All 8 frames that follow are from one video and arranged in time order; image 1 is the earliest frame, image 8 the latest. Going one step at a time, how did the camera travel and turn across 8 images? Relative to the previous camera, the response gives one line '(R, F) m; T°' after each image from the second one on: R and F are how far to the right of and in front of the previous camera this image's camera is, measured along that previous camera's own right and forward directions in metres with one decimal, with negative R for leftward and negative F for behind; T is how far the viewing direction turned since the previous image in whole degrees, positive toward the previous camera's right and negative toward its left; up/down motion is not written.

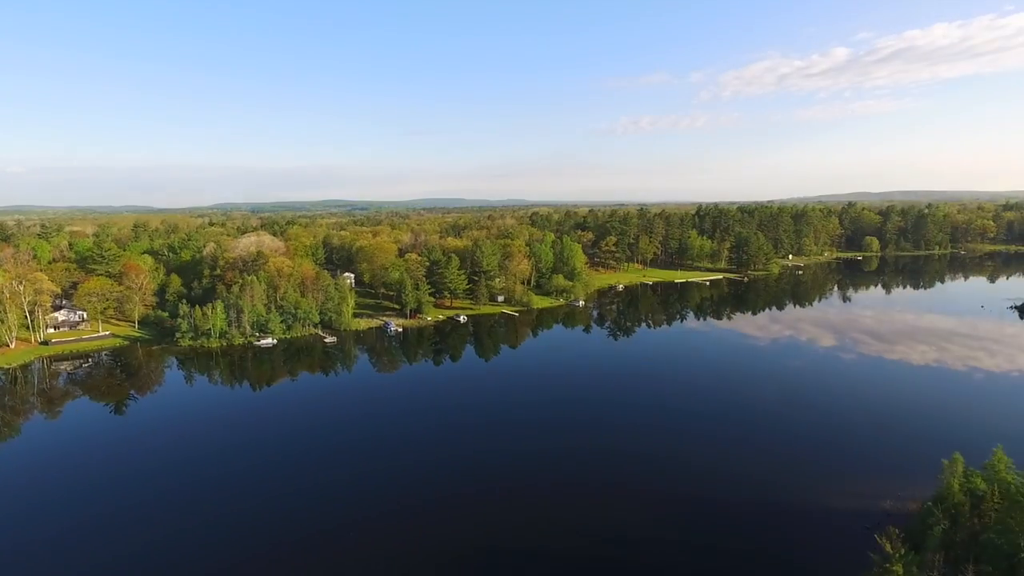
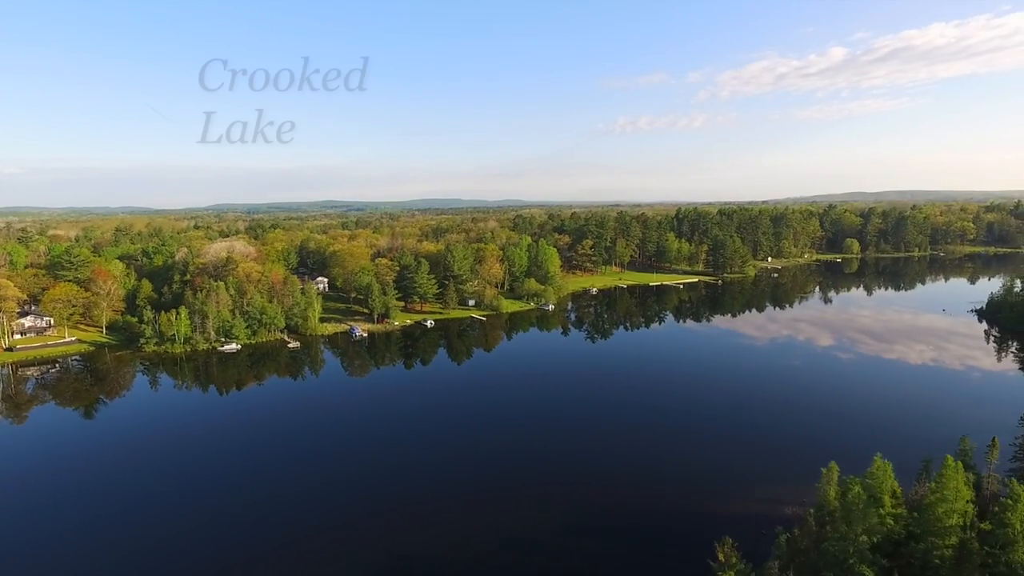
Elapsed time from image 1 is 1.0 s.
(+3.5, -0.7) m; 0°
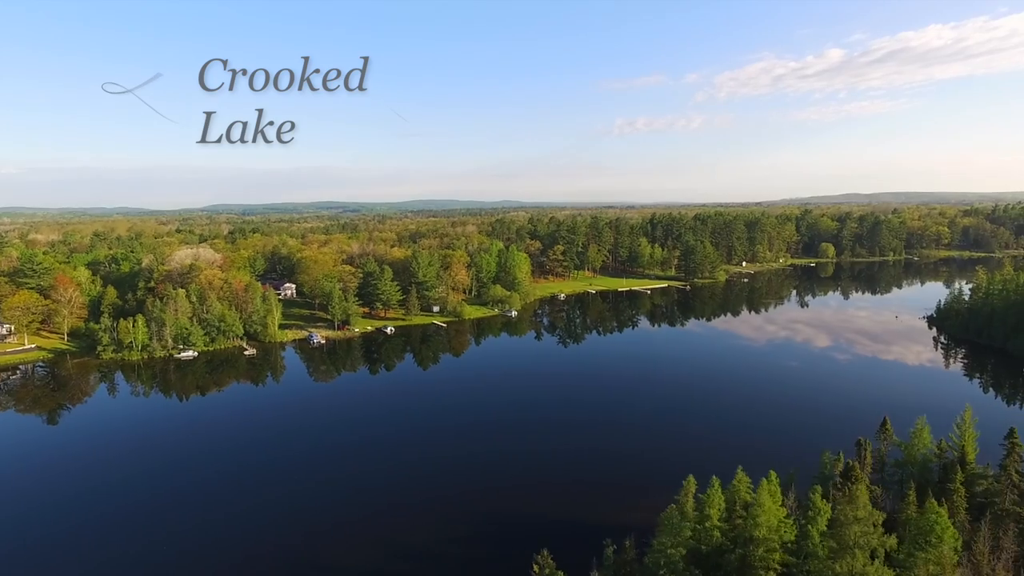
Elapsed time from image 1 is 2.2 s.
(+4.4, -1.0) m; 0°
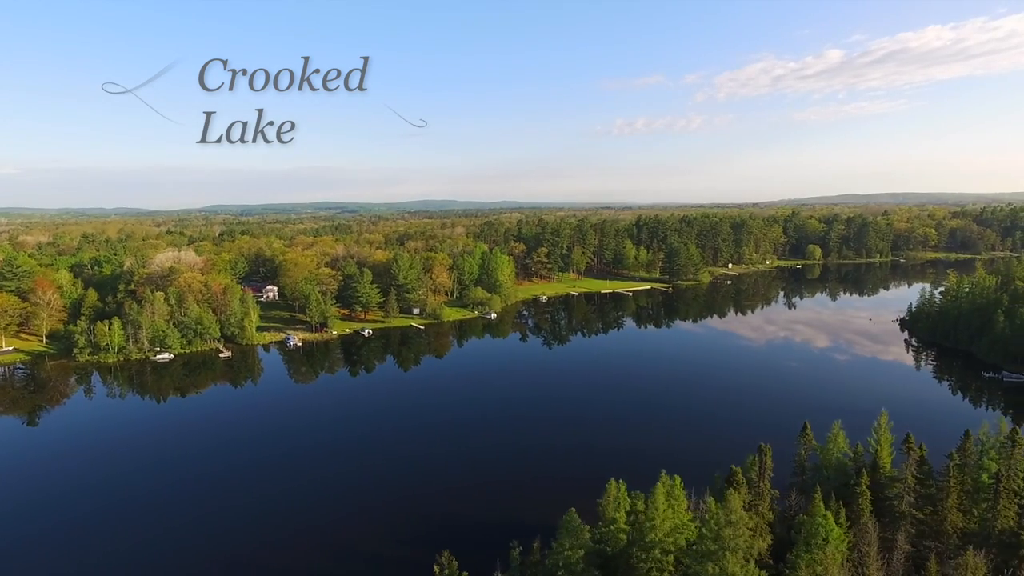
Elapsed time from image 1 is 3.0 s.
(+2.6, -0.6) m; 0°
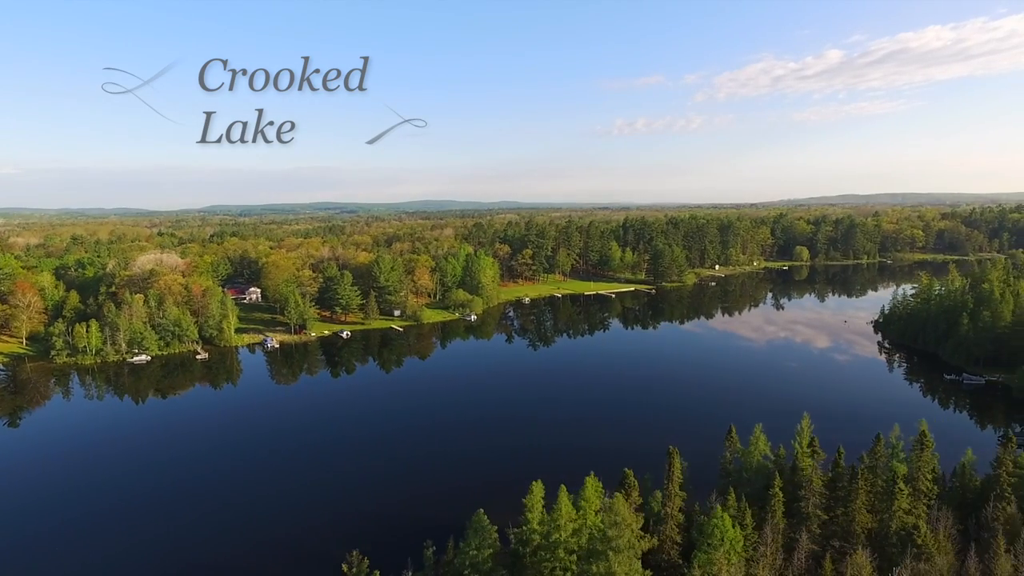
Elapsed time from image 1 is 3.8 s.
(+2.6, -0.6) m; 0°
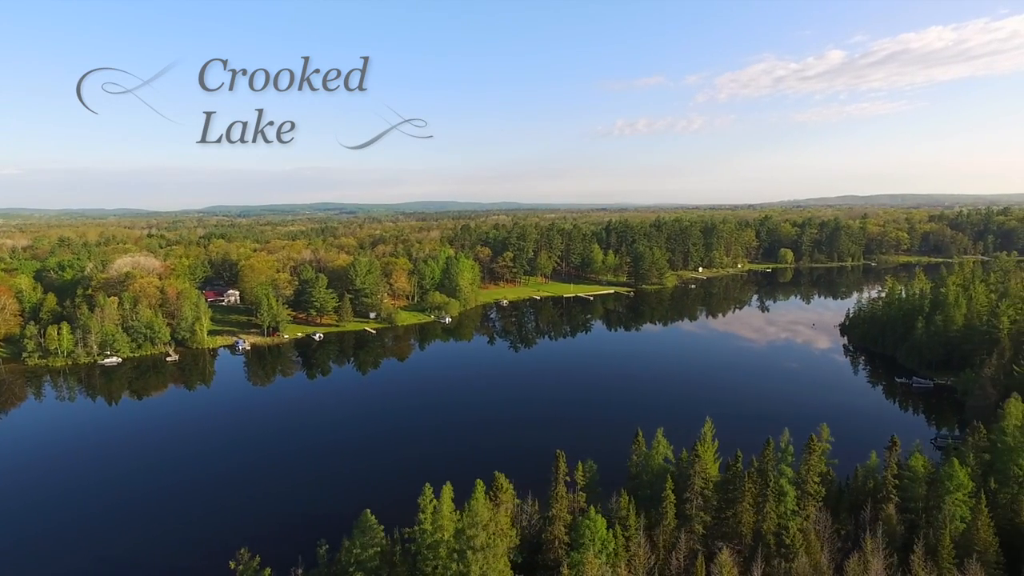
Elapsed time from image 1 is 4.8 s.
(+3.5, -0.8) m; 0°
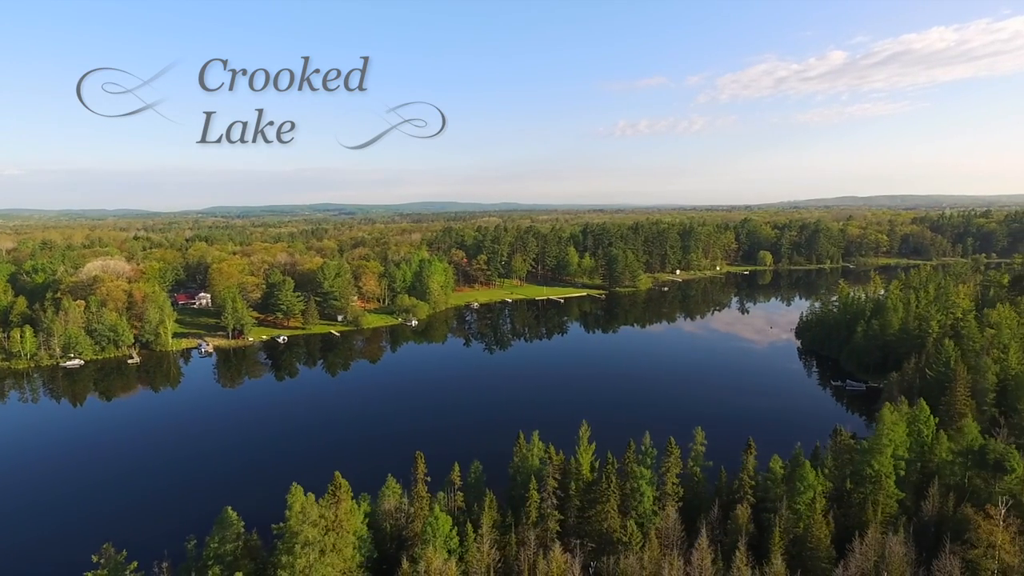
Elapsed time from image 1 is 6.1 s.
(+4.8, -1.1) m; 0°
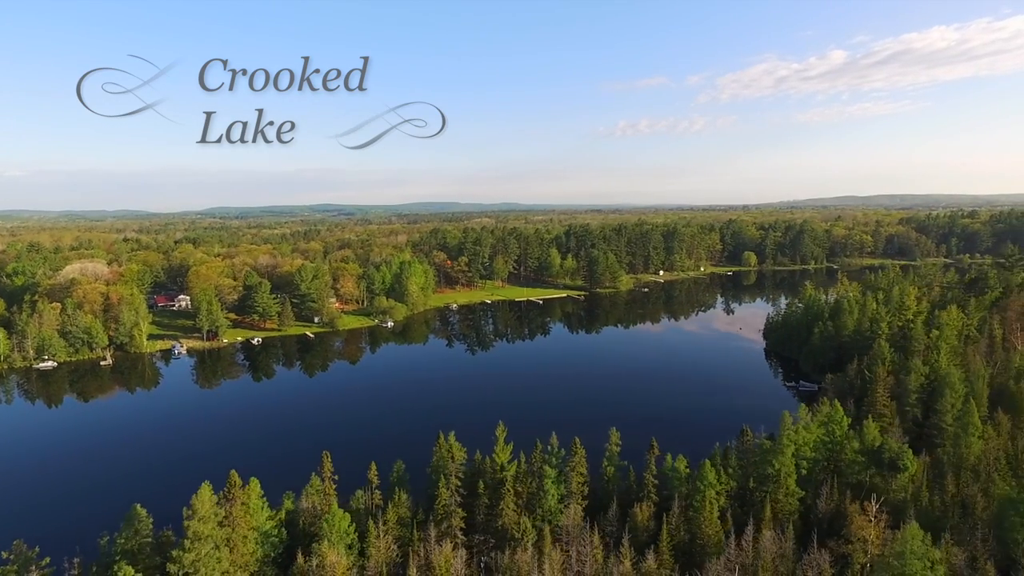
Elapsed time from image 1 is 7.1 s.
(+3.5, -0.8) m; 0°
